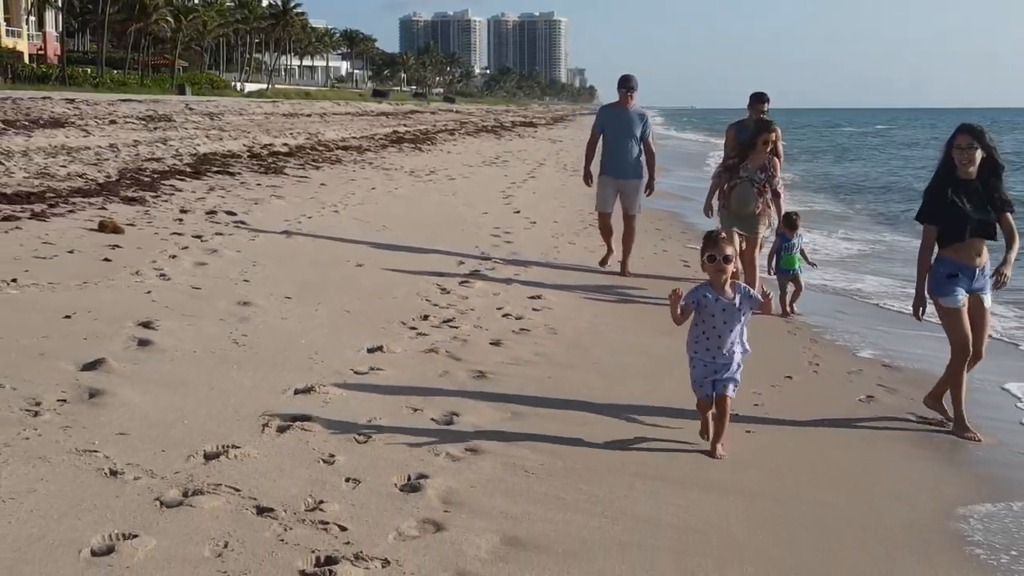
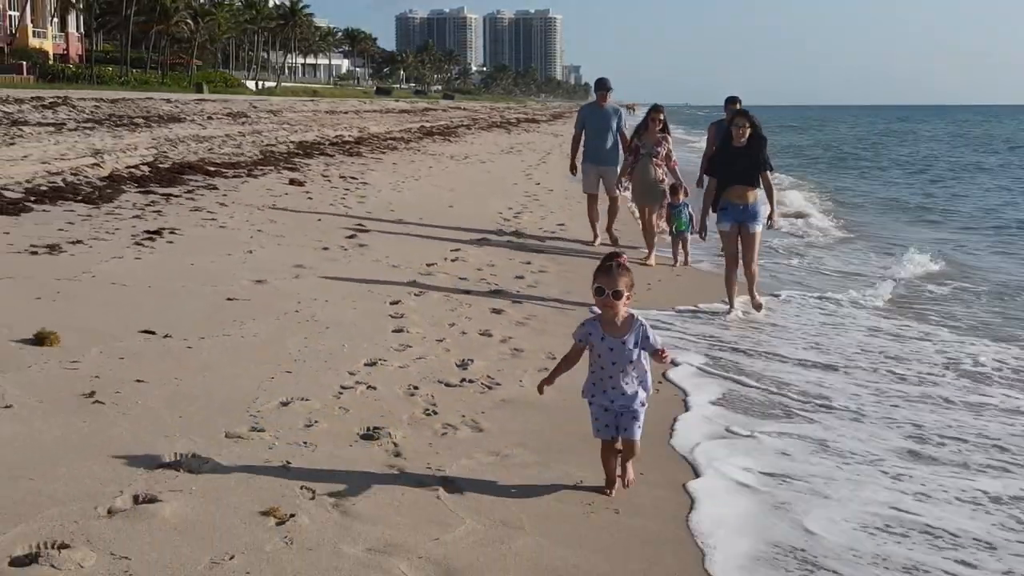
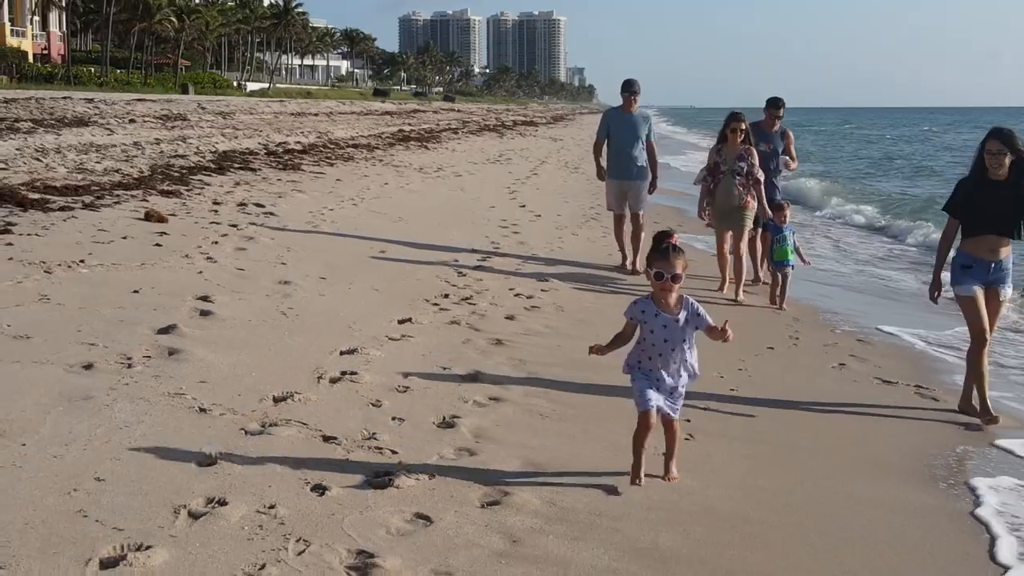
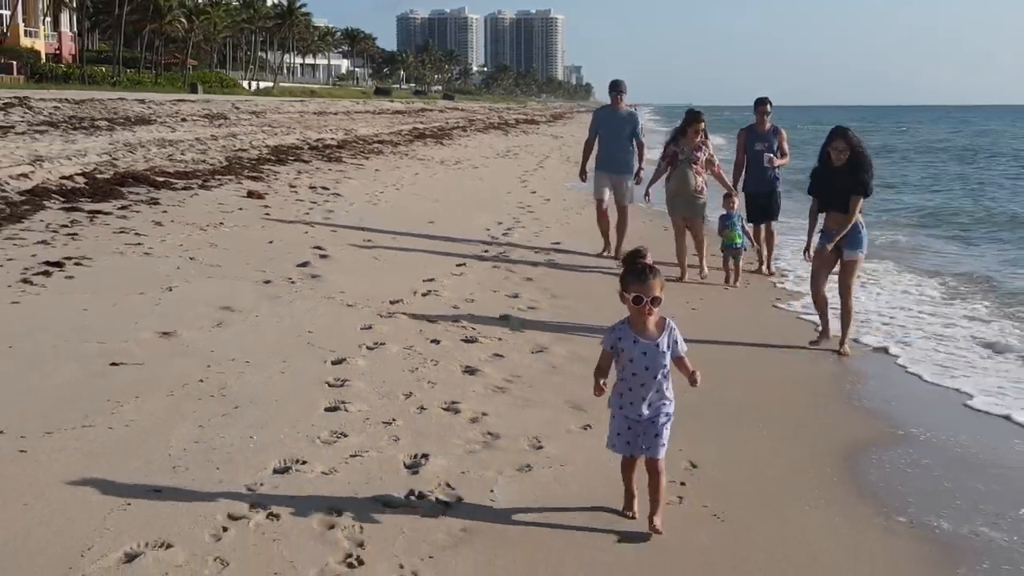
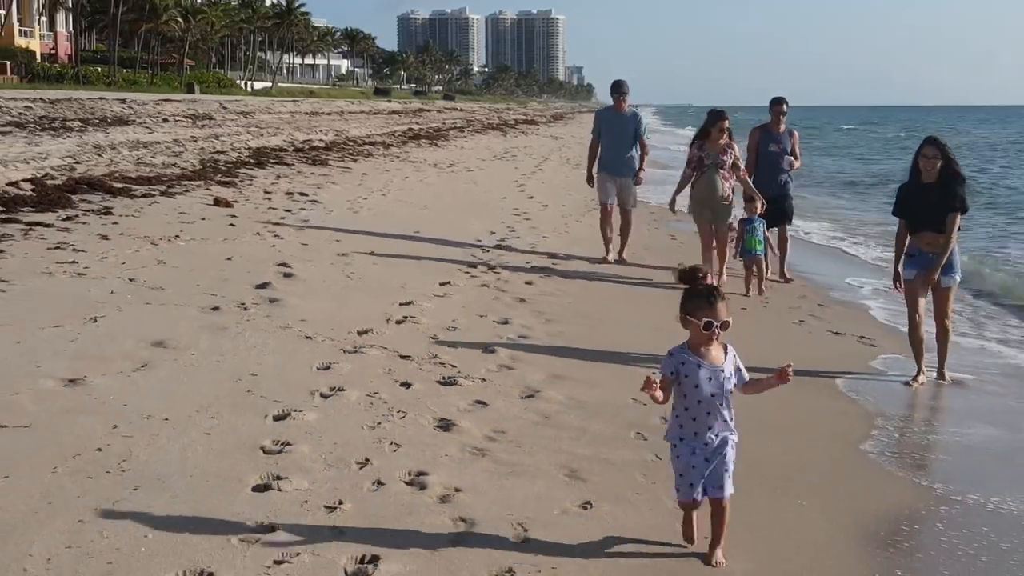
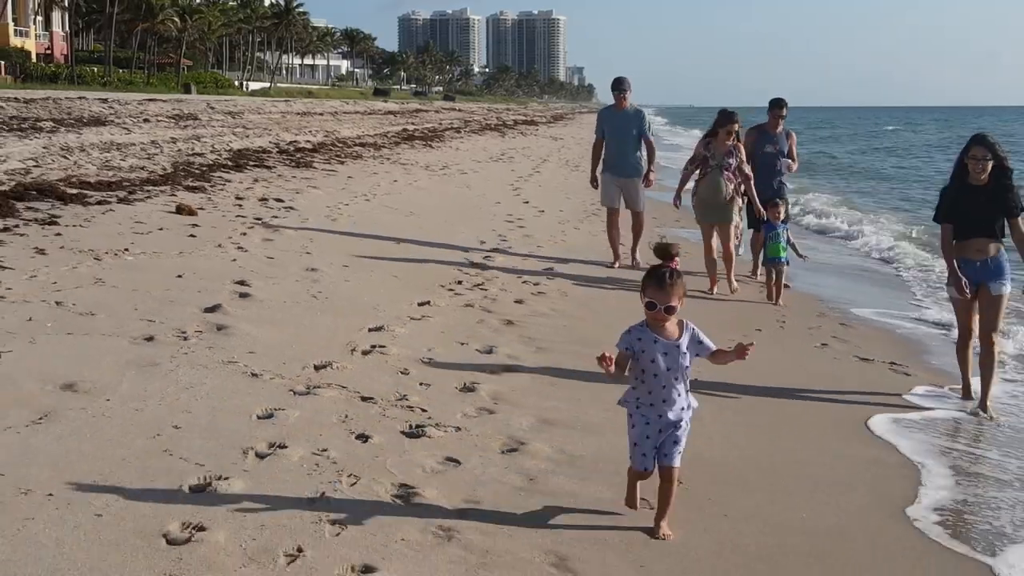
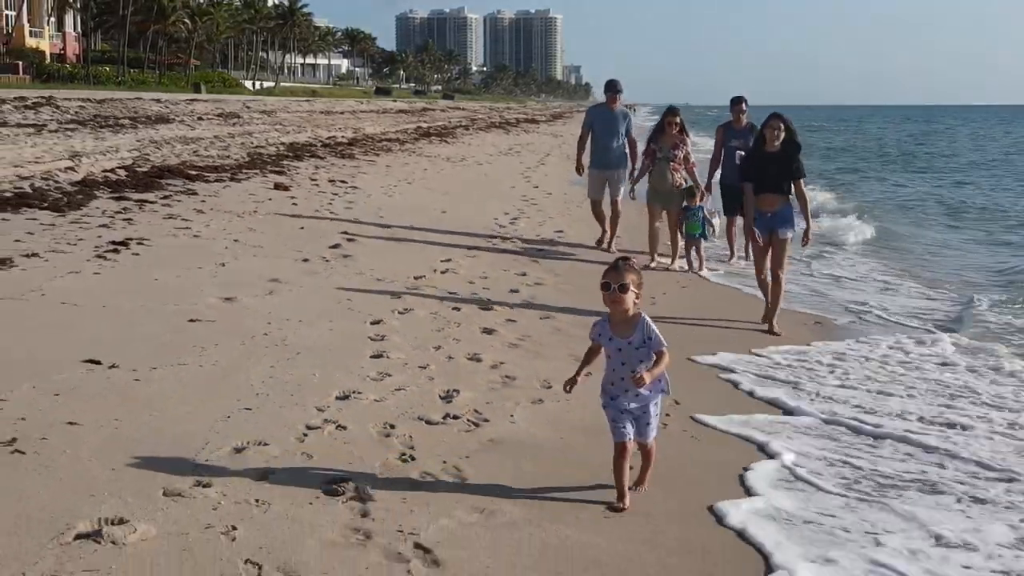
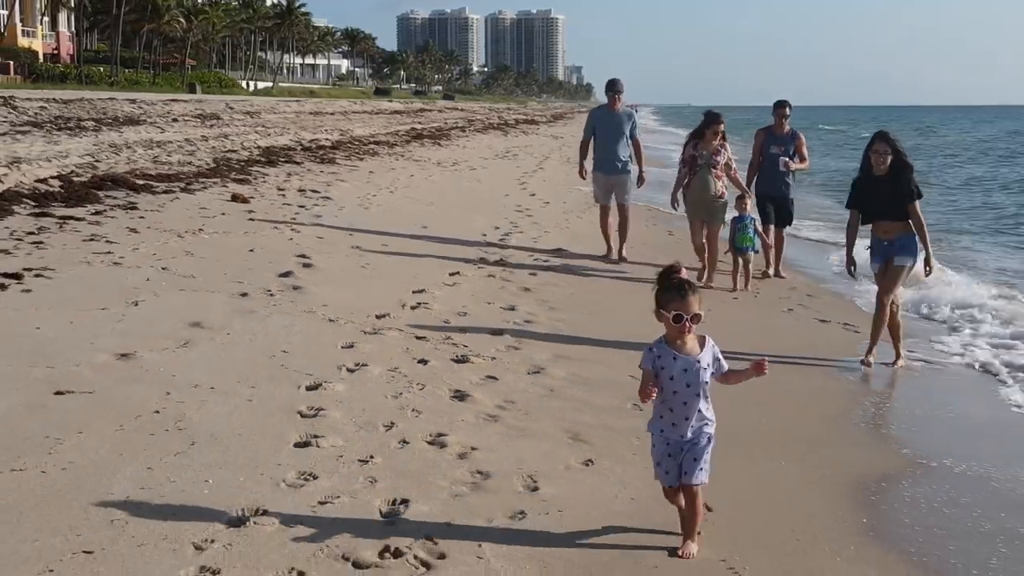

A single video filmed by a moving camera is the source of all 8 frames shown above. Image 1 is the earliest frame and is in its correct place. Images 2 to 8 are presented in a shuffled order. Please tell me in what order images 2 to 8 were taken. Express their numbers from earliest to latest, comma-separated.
3, 6, 5, 8, 4, 7, 2
